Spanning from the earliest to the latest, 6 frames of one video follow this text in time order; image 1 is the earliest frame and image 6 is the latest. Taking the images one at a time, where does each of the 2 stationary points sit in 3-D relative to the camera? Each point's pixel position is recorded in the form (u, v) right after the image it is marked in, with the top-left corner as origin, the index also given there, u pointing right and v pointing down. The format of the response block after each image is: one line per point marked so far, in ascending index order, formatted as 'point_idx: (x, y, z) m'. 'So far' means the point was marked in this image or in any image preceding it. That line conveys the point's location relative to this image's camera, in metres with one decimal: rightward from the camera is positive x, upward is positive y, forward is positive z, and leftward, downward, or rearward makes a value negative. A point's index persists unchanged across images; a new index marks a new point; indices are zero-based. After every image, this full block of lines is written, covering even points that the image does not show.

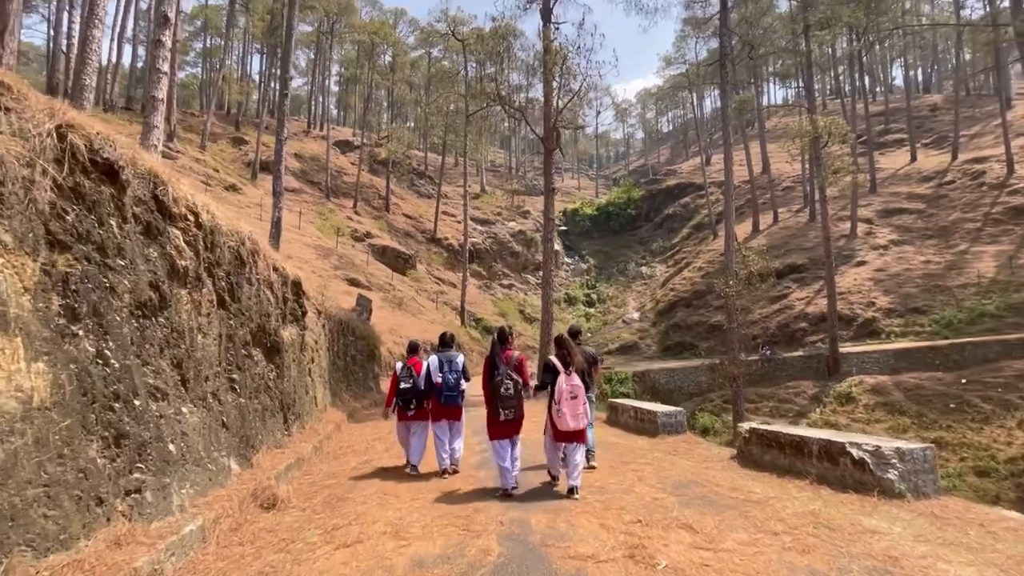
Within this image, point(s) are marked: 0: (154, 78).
0: (-5.8, +3.4, +9.0) m
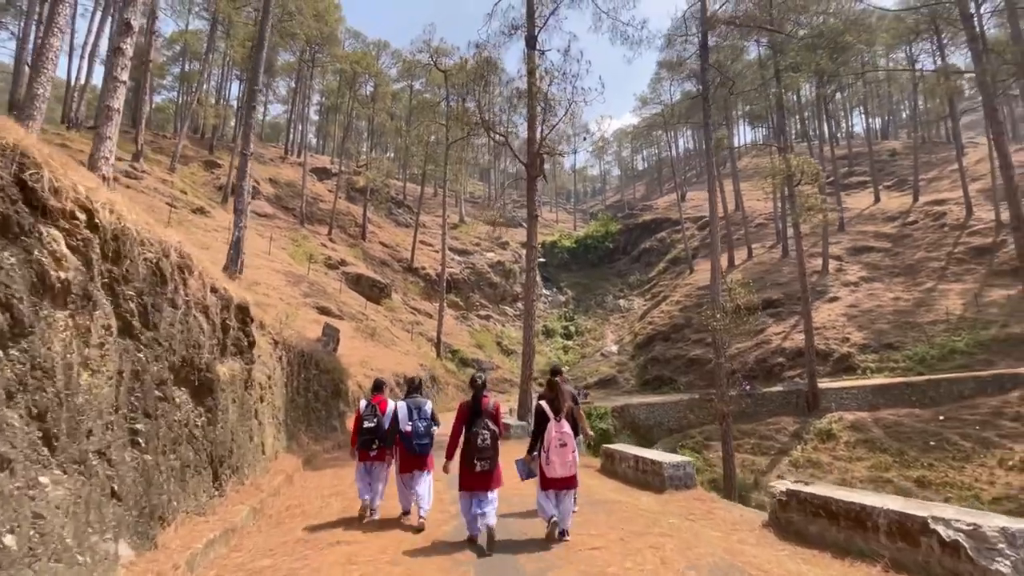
0: (-6.0, +3.0, +8.4) m
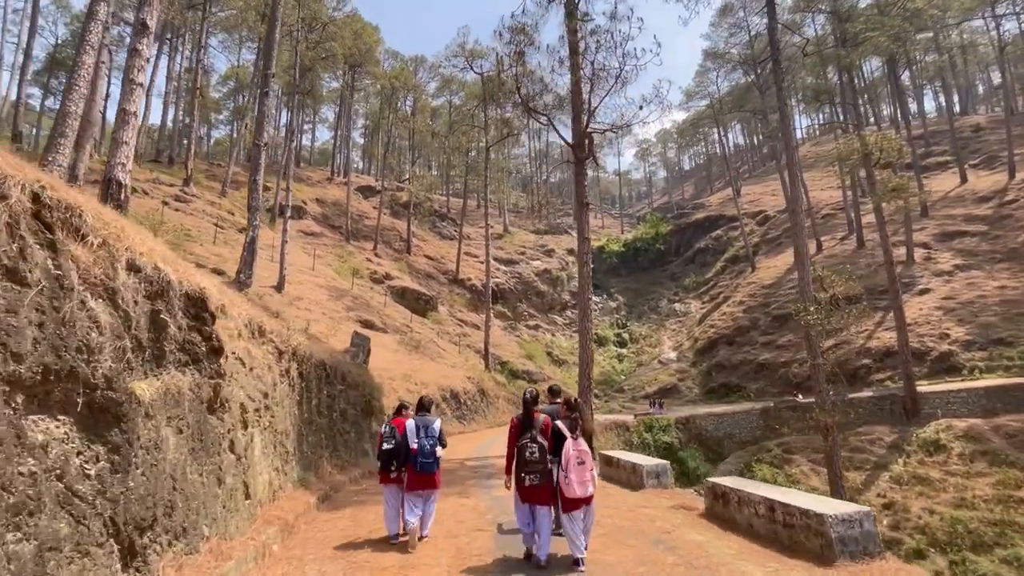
0: (-5.4, +2.8, +7.8) m
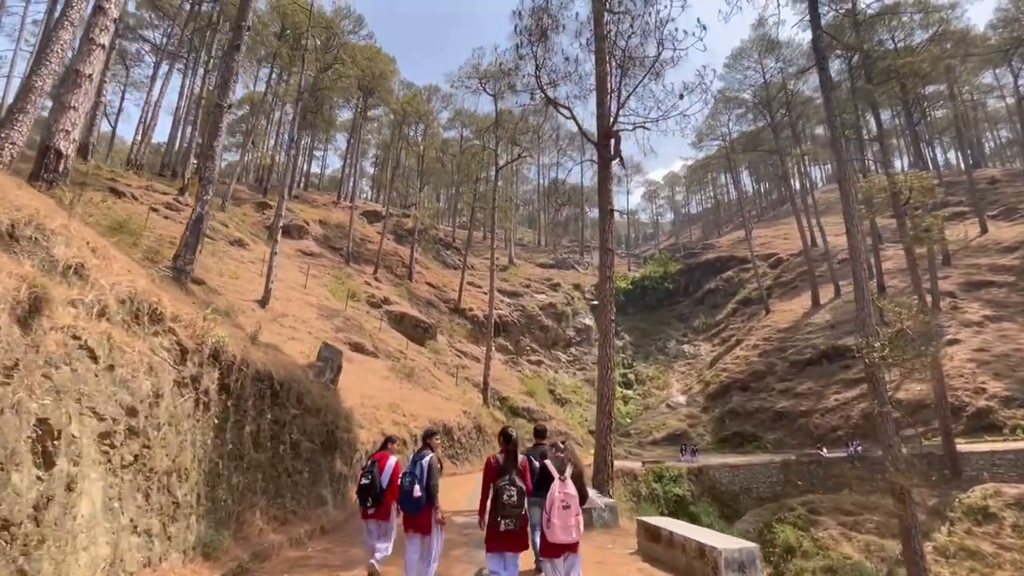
0: (-5.2, +2.9, +6.7) m
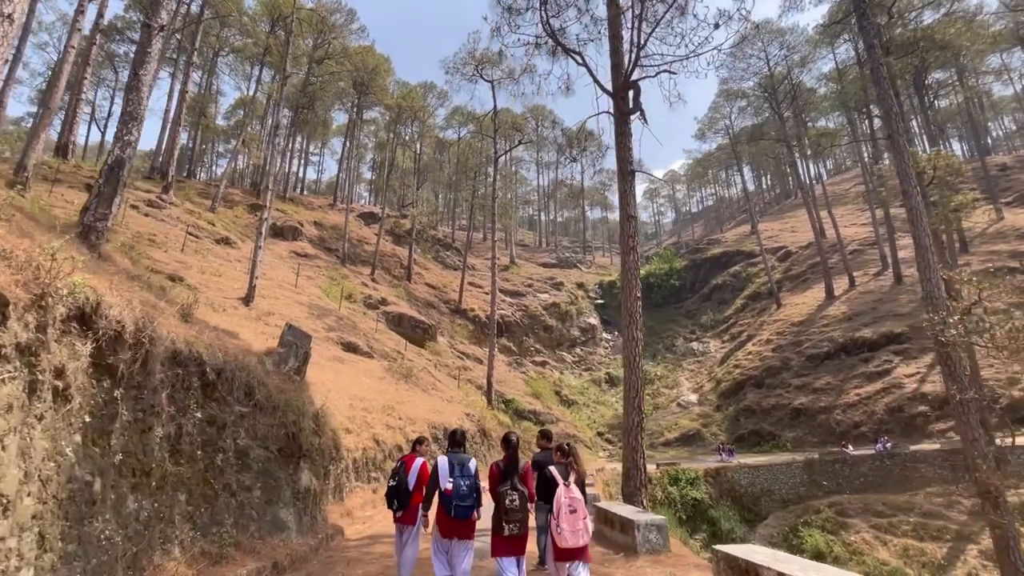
0: (-5.2, +3.0, +5.7) m
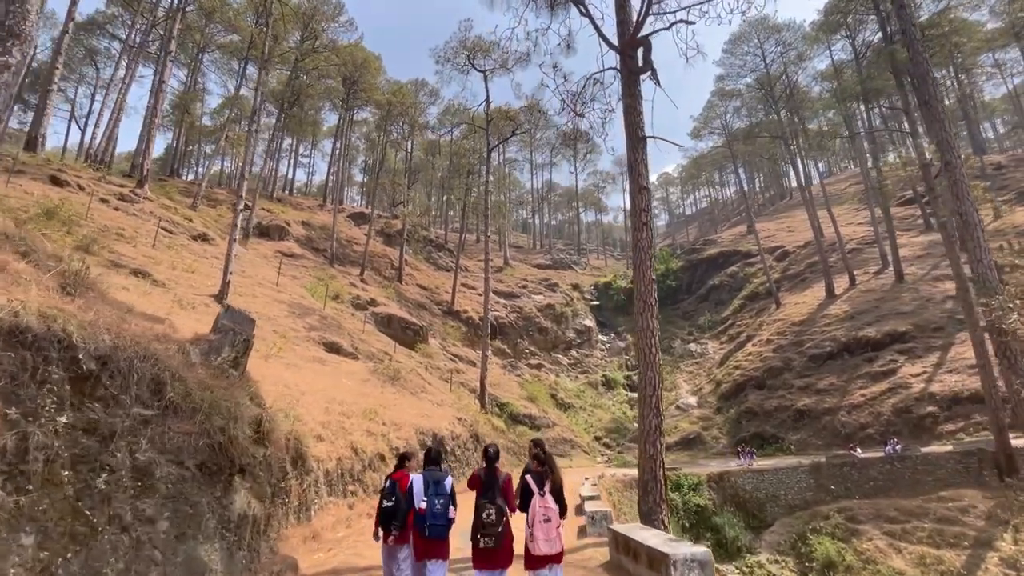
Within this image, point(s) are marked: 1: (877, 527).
0: (-5.2, +3.2, +4.8) m
1: (+9.5, -6.2, +14.4) m
